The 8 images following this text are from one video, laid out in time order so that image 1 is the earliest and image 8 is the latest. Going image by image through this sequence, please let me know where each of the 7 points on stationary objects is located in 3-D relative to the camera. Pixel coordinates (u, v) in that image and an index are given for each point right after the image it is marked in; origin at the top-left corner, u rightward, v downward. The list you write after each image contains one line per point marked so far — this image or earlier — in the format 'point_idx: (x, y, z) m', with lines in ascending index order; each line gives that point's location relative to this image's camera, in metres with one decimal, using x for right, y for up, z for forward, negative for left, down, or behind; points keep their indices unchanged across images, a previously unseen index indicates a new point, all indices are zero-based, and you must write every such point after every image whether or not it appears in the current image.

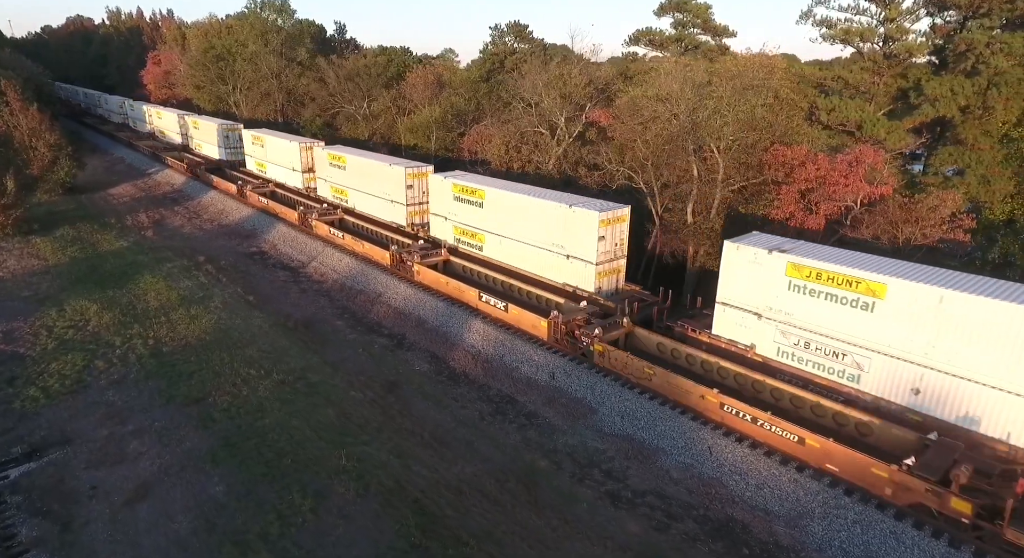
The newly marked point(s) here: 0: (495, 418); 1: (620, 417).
0: (-0.5, -3.7, +16.0) m
1: (+2.8, -3.6, +15.4) m
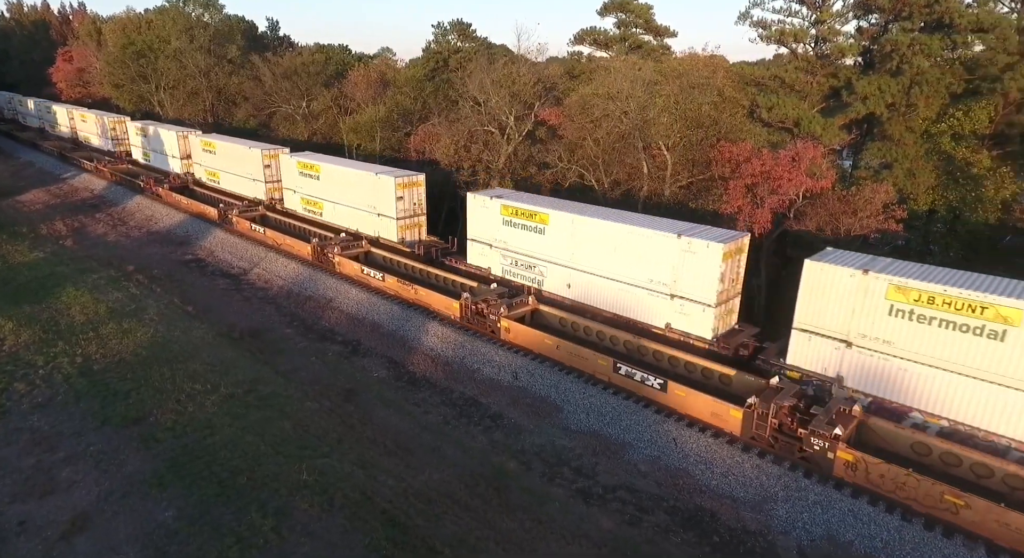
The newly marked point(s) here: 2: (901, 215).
0: (-1.4, -3.8, +16.0) m
1: (+2.0, -3.5, +15.6) m
2: (+12.9, +2.1, +19.2) m
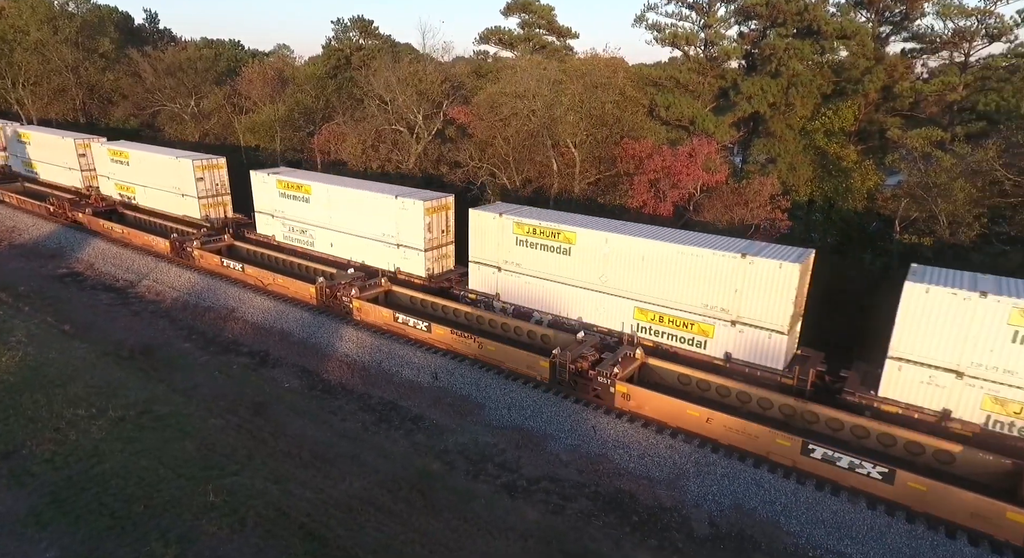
0: (-3.5, -3.9, +15.6) m
1: (-0.1, -3.5, +15.8) m
2: (+9.9, +2.6, +21.0) m
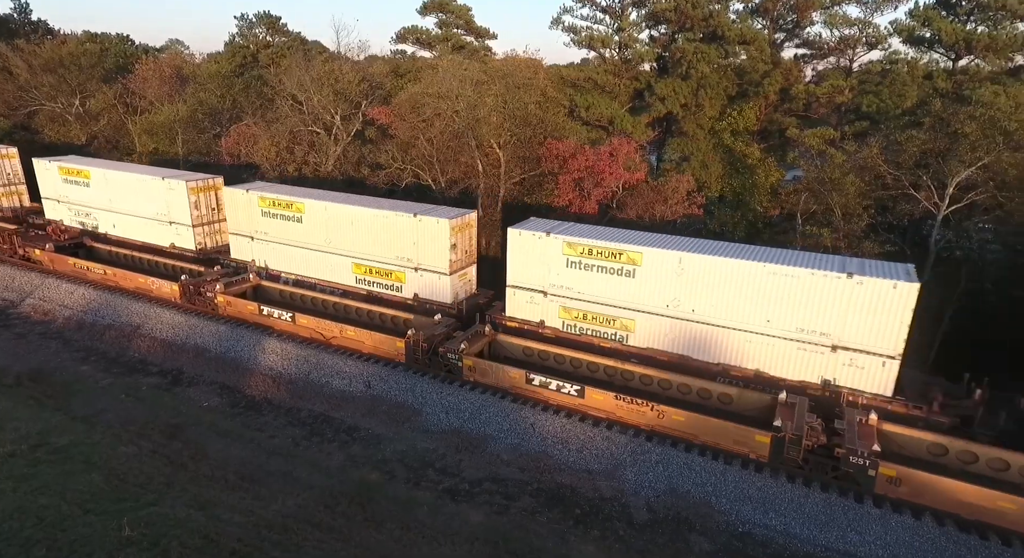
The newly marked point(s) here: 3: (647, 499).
0: (-5.1, -4.1, +15.0) m
1: (-1.8, -3.5, +15.7) m
2: (+7.2, +2.9, +22.1) m
3: (+3.0, -4.8, +13.0) m
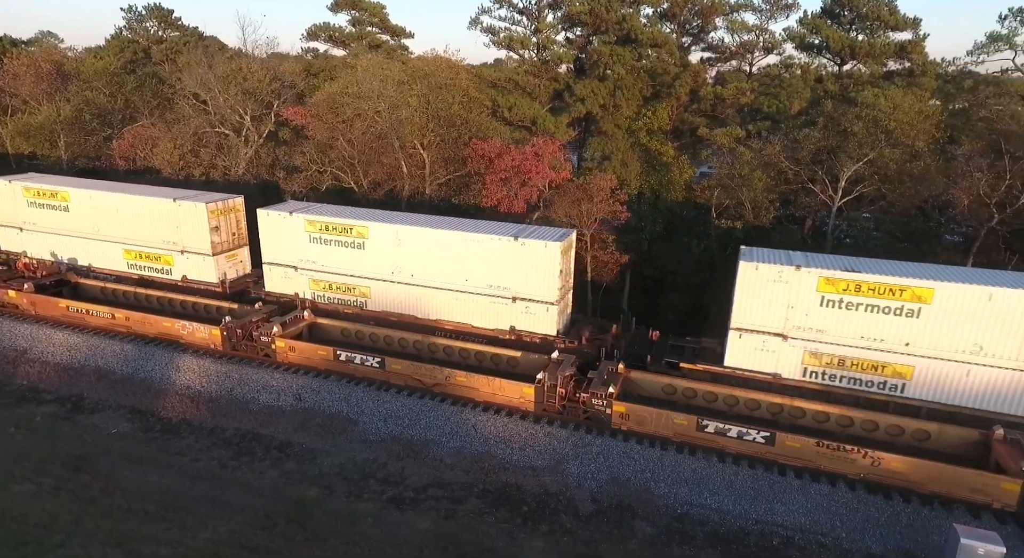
0: (-6.5, -4.3, +14.2) m
1: (-3.3, -3.7, +15.3) m
2: (+4.4, +3.1, +23.0) m
3: (+1.8, -4.8, +13.4) m
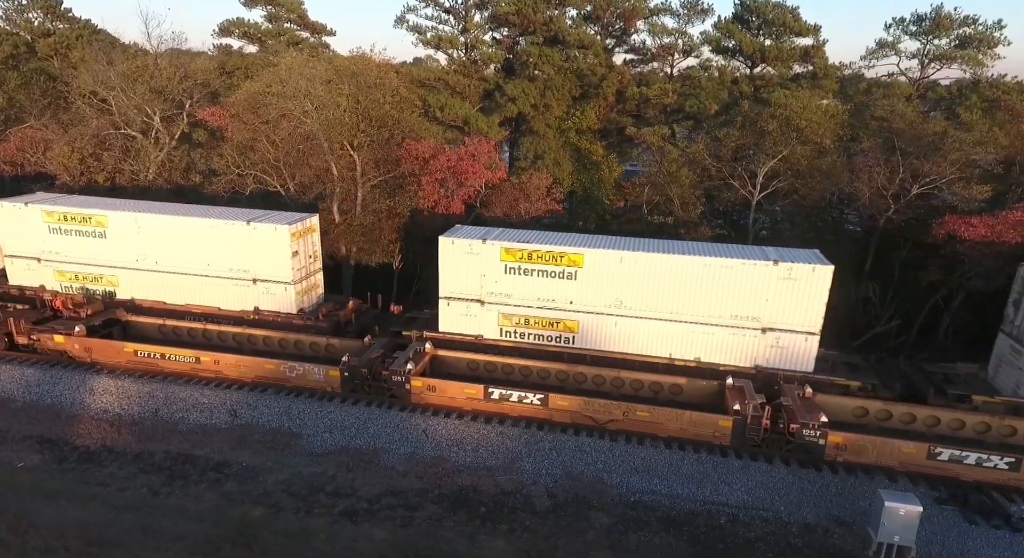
0: (-7.5, -4.6, +13.2) m
1: (-4.6, -3.8, +14.7) m
2: (+1.8, +3.2, +23.3) m
3: (+0.8, -4.7, +13.5) m
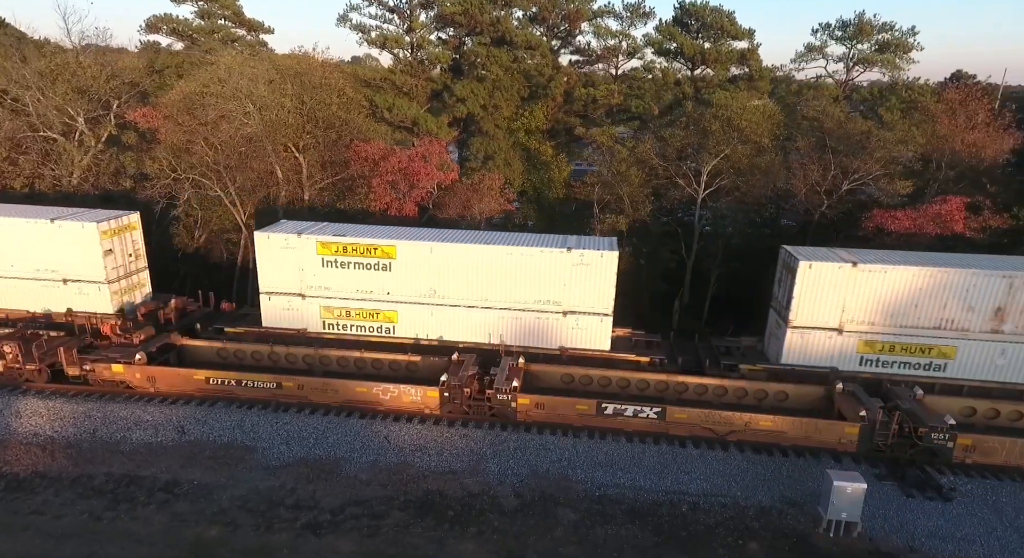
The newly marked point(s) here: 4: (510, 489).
0: (-8.2, -4.8, +12.4) m
1: (-5.5, -3.9, +14.2) m
2: (-0.2, +3.2, +23.4) m
3: (0.0, -4.7, +13.5) m
4: (0.0, -4.7, +13.4) m
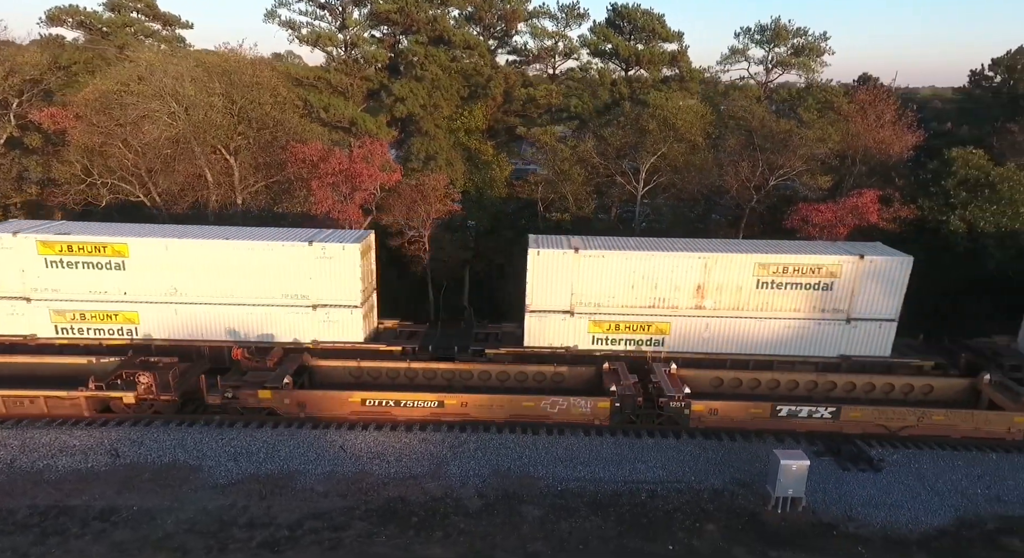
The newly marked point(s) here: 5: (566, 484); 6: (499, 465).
0: (-8.9, -5.1, +11.3) m
1: (-6.4, -4.1, +13.4) m
2: (-2.4, +3.2, +23.2) m
3: (-0.8, -4.7, +13.4) m
4: (-0.9, -4.7, +13.3) m
5: (+1.2, -4.7, +13.6) m
6: (-0.4, -4.3, +13.9) m
